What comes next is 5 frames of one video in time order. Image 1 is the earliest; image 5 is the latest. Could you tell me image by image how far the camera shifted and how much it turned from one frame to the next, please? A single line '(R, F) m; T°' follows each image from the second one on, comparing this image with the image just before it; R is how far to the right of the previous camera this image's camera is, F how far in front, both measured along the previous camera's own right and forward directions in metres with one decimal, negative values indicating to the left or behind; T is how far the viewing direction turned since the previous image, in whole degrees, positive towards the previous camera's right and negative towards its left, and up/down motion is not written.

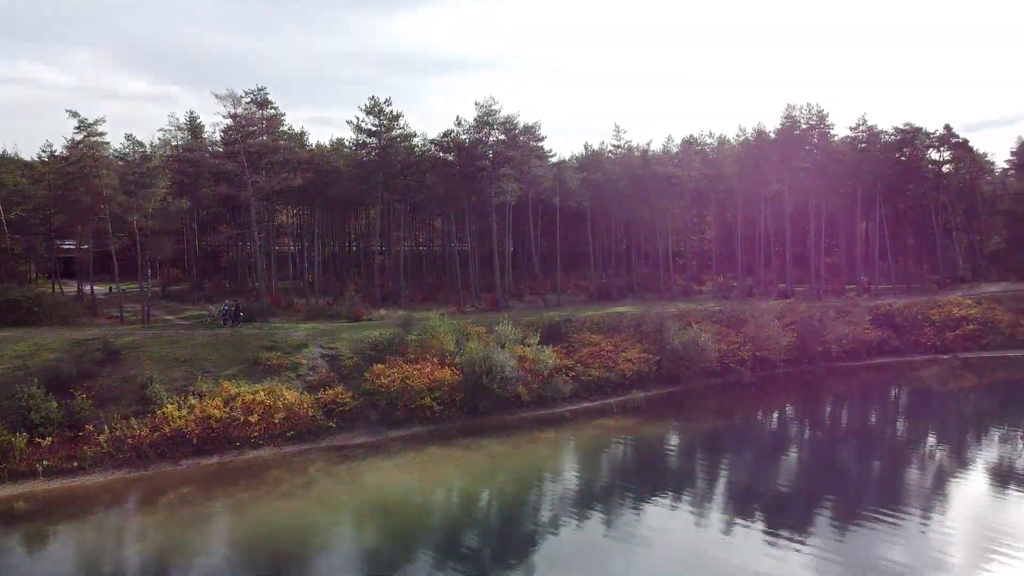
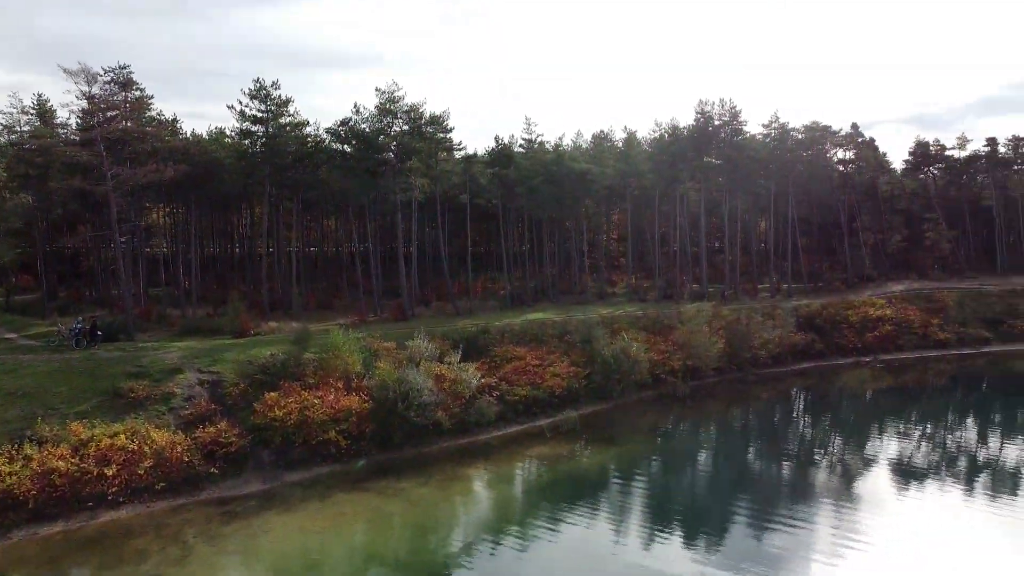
(-1.0, +4.8) m; +8°
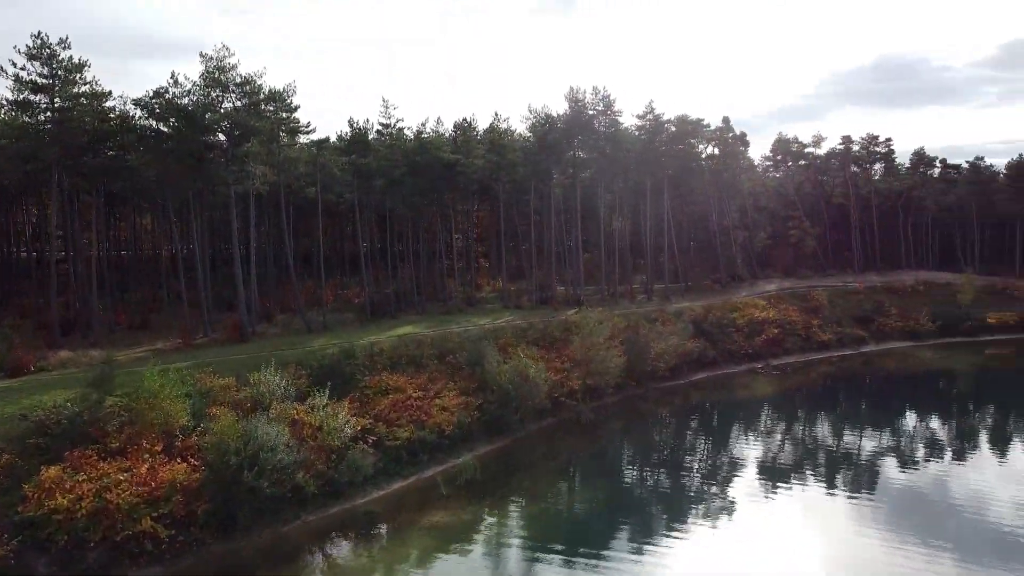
(-1.4, +7.1) m; +12°
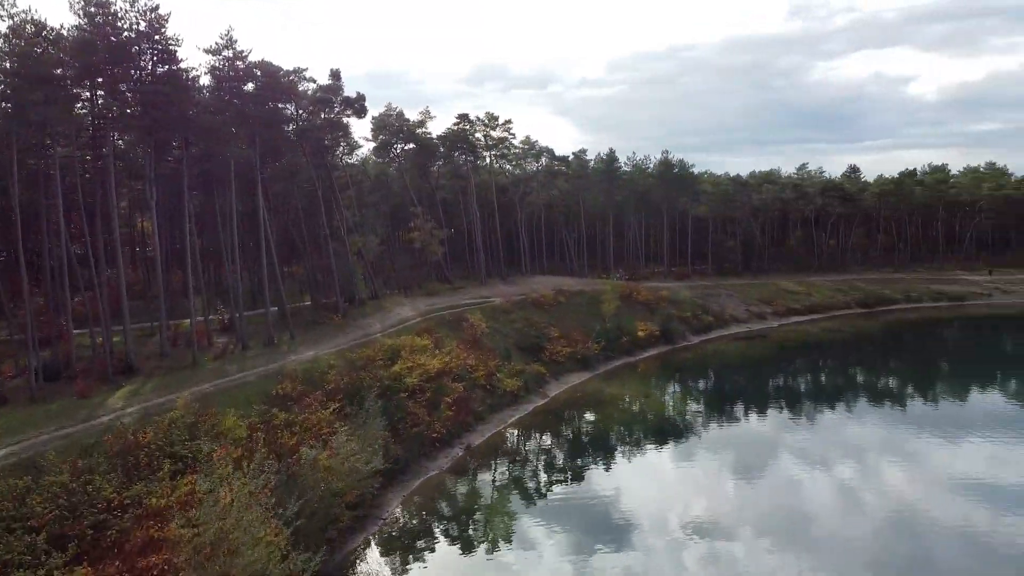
(+0.2, +21.8) m; +34°
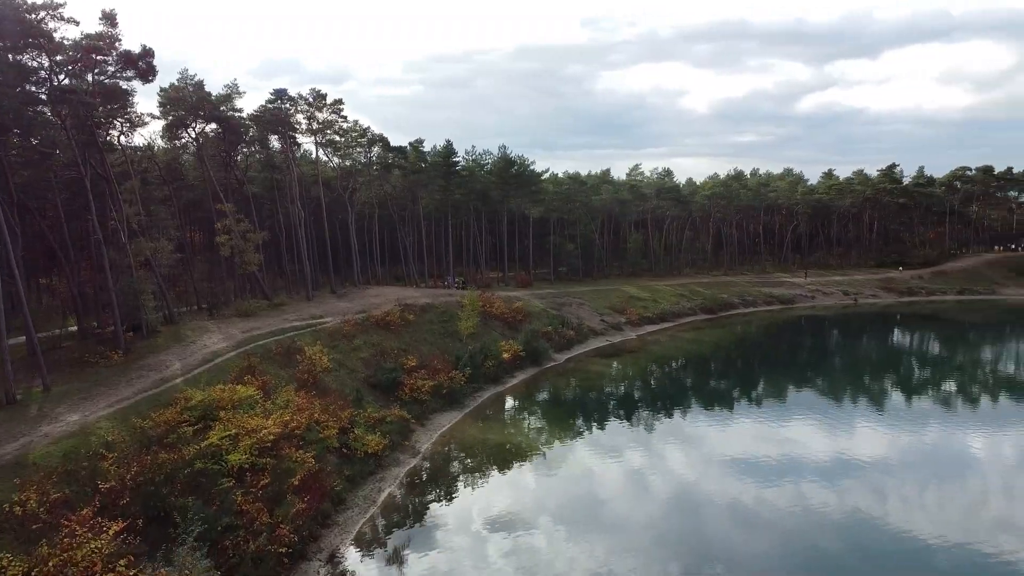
(-2.2, +9.4) m; +14°
